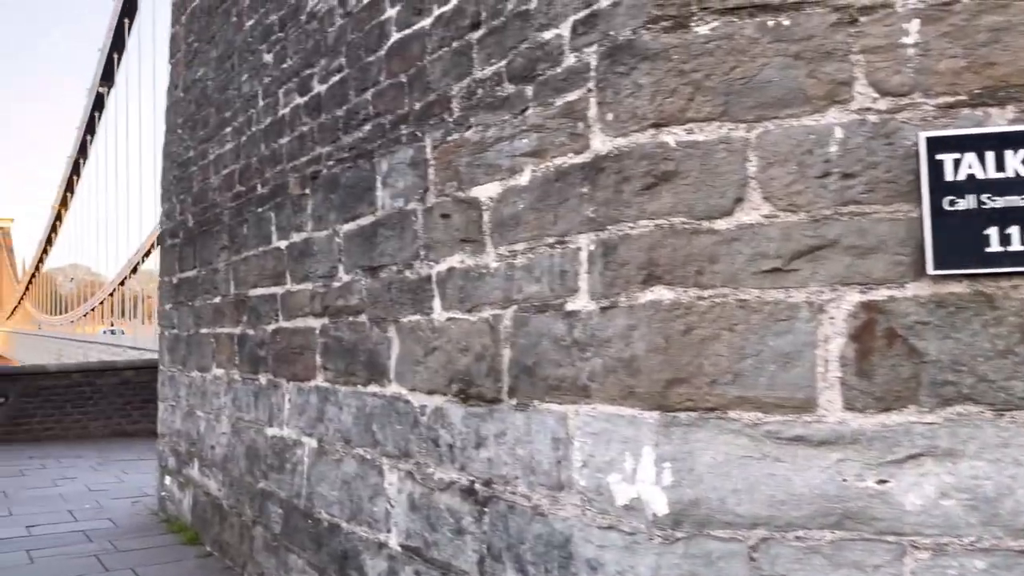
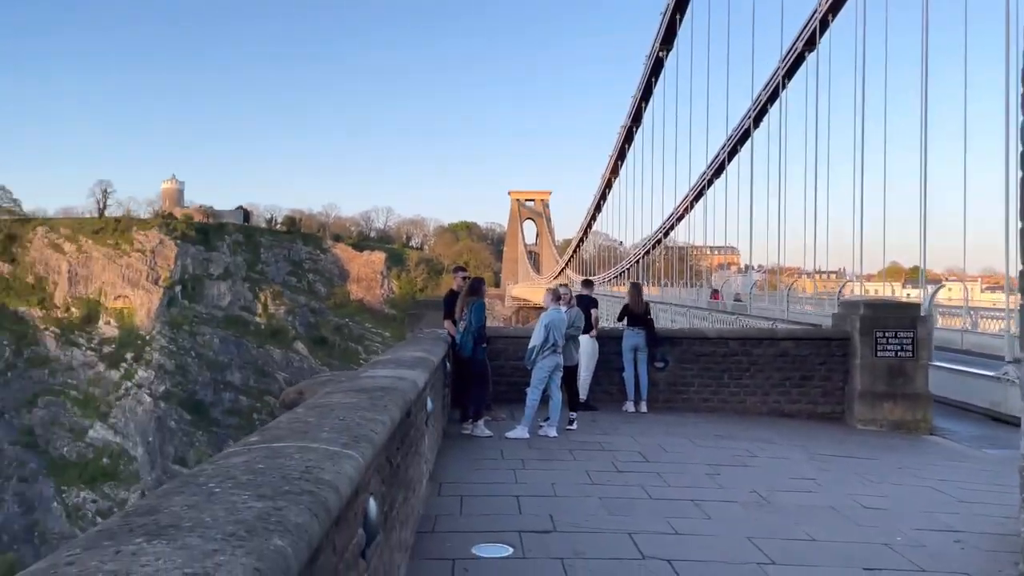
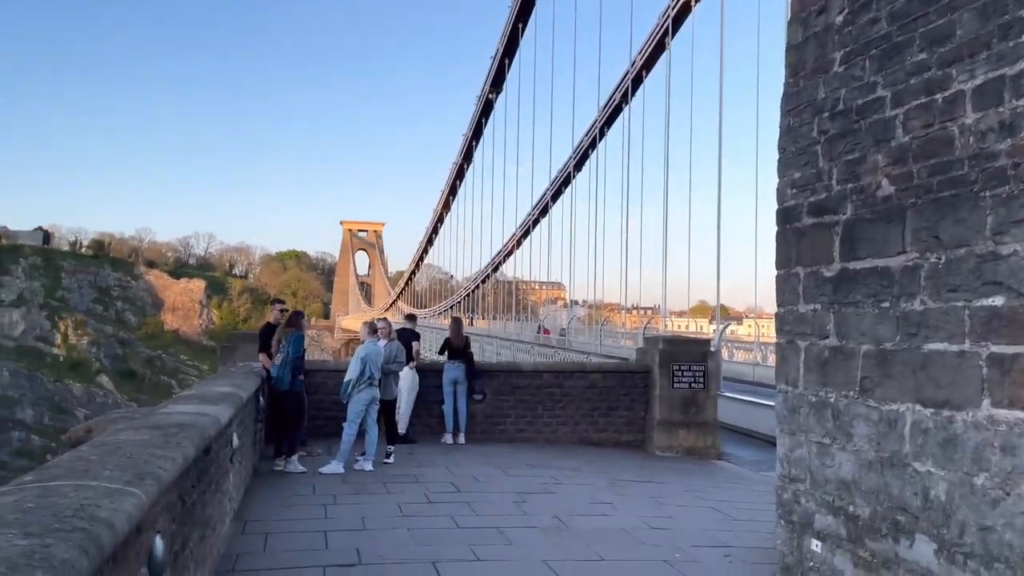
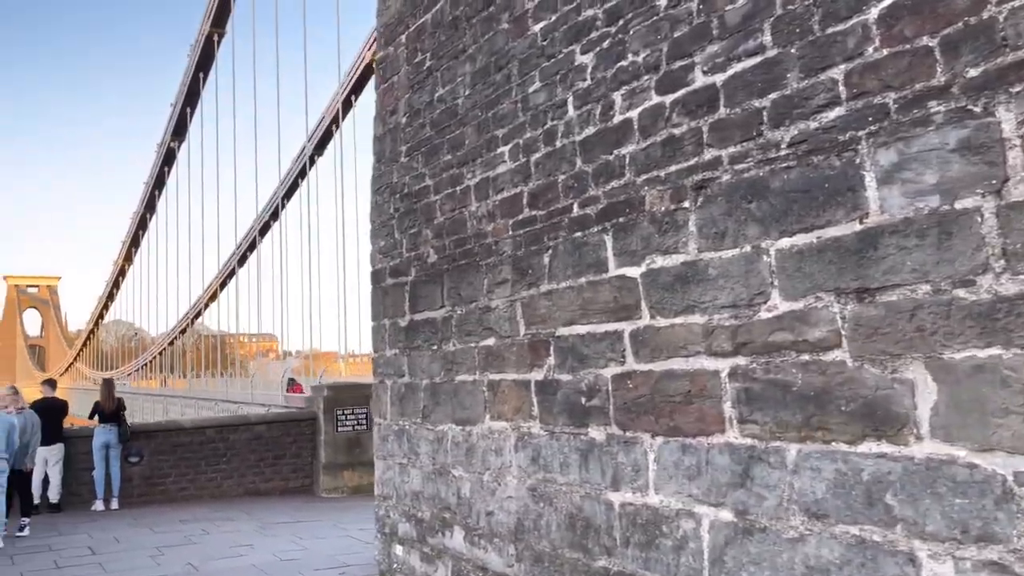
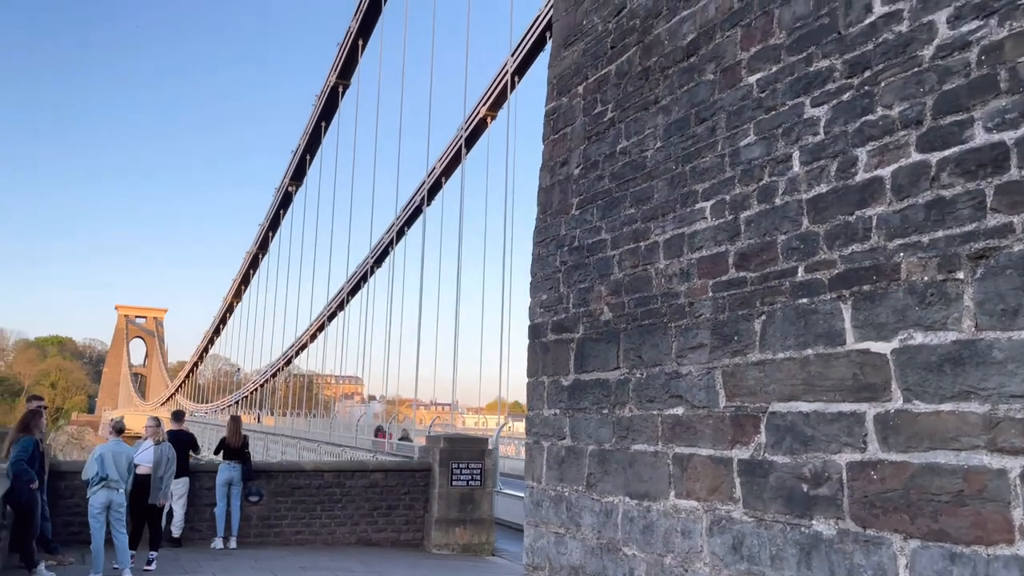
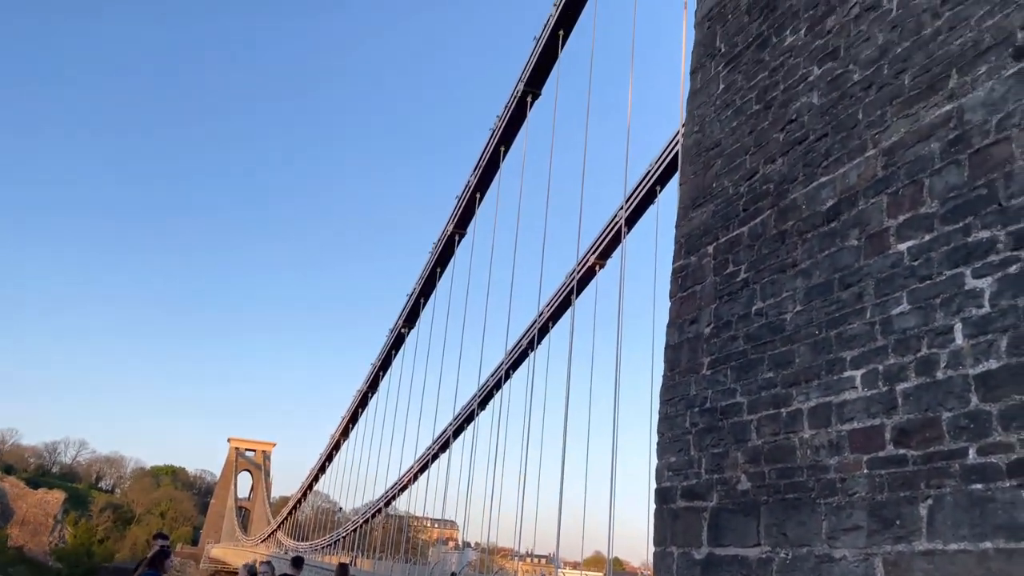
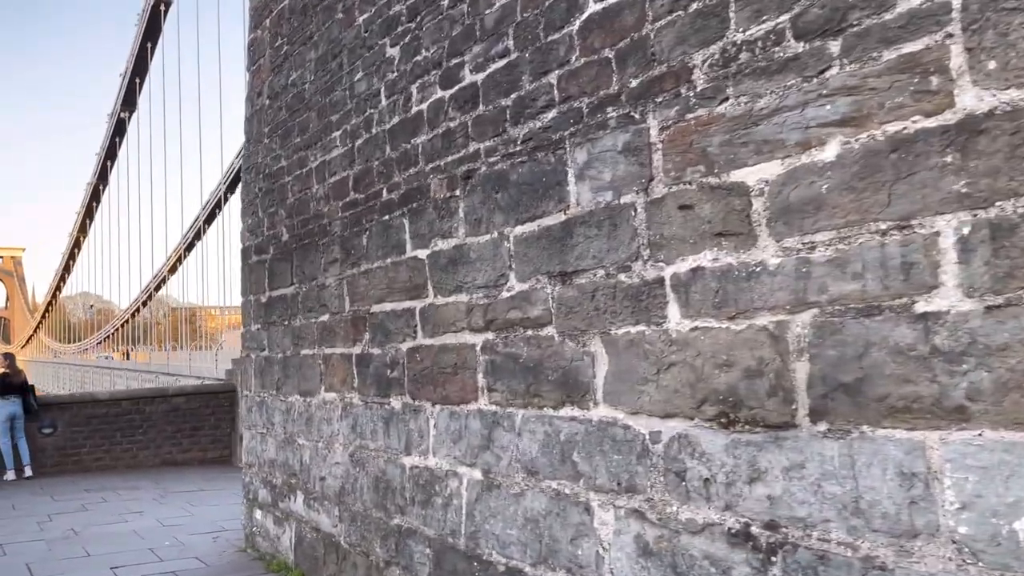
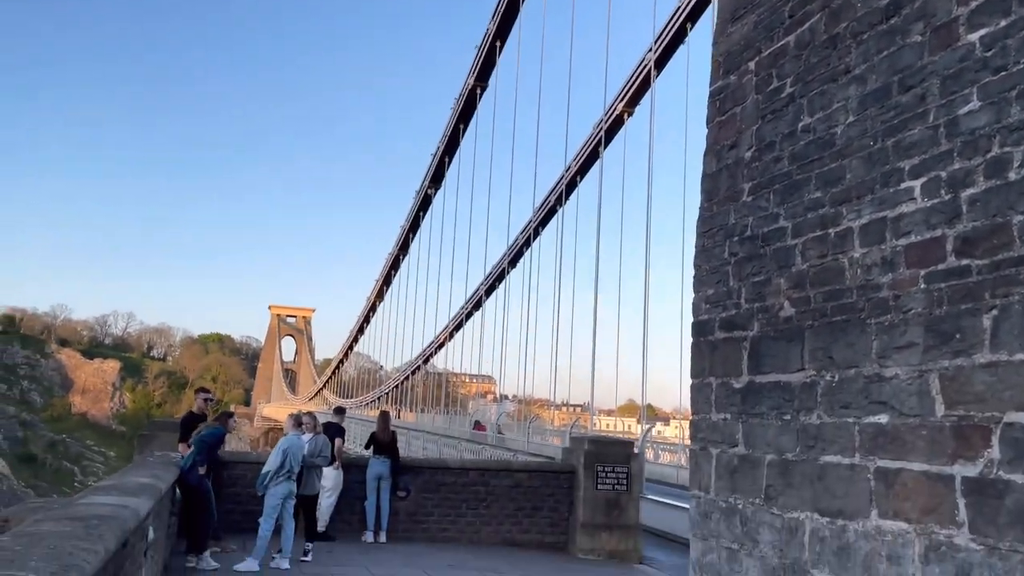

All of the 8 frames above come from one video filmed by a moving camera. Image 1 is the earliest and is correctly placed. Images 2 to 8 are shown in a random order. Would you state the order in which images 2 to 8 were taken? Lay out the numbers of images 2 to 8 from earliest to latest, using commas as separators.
7, 4, 5, 6, 8, 3, 2
